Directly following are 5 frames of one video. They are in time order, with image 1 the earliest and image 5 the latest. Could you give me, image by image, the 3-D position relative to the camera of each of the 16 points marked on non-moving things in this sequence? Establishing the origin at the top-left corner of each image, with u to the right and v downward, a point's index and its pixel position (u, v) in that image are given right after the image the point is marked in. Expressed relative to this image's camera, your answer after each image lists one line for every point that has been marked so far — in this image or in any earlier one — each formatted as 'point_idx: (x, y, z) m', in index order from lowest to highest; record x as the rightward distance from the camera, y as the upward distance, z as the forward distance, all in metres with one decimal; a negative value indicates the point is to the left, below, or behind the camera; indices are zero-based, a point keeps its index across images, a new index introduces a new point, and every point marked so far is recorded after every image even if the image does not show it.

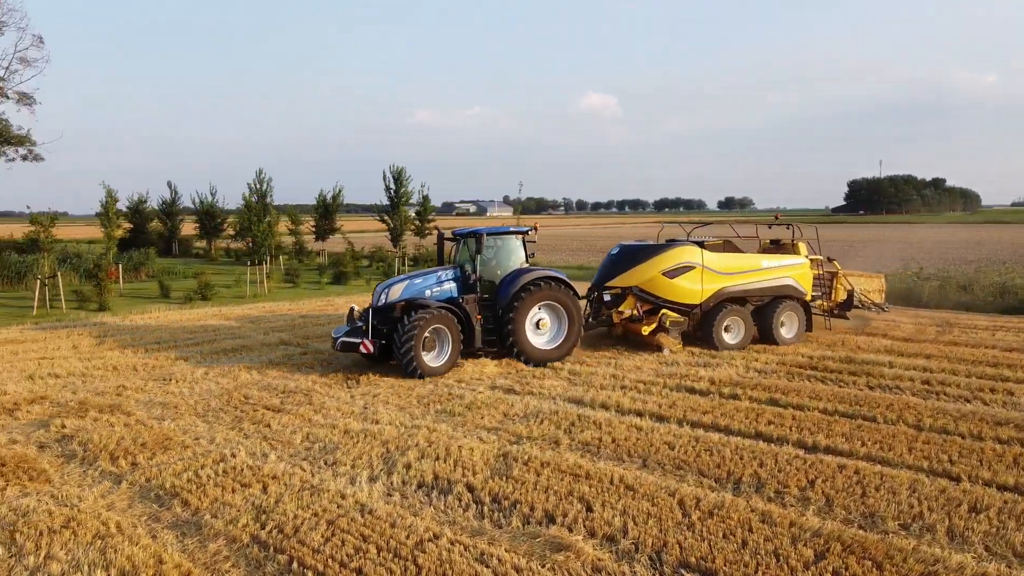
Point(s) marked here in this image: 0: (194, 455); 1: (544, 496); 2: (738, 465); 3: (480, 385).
0: (-2.2, -1.2, +5.8) m
1: (+0.2, -1.2, +4.8) m
2: (+1.5, -1.2, +5.4) m
3: (-0.3, -1.0, +8.1) m
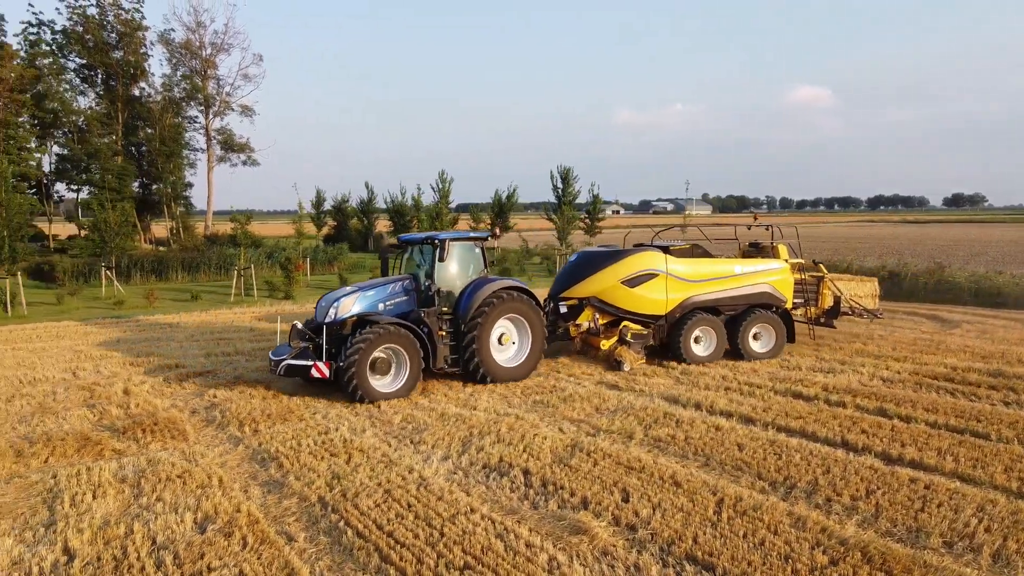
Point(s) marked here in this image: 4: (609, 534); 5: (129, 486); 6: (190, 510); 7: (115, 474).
0: (-1.7, -1.1, +6.5) m
1: (+0.5, -1.2, +5.0) m
2: (+1.9, -1.2, +5.2) m
3: (+0.8, -0.9, +8.3) m
4: (+0.5, -1.3, +4.3) m
5: (-2.4, -1.3, +5.2) m
6: (-1.9, -1.3, +4.7) m
7: (-2.6, -1.2, +5.4) m
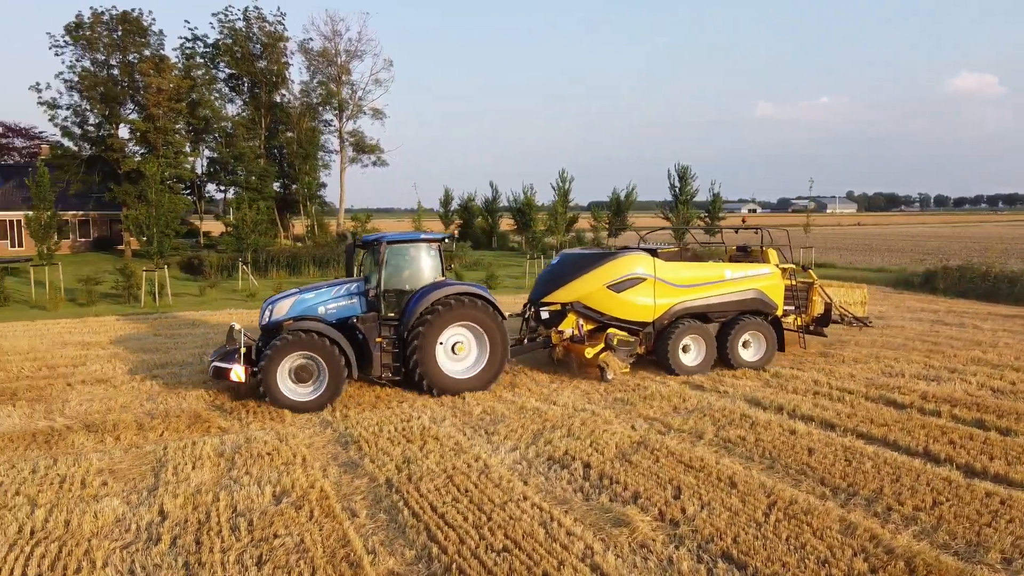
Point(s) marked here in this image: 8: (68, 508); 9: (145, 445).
0: (-1.0, -1.1, +6.9) m
1: (+0.8, -1.2, +5.1) m
2: (+2.2, -1.2, +5.1) m
3: (+1.7, -0.9, +8.3) m
4: (+0.7, -1.3, +4.4) m
5: (-2.0, -1.2, +5.7) m
6: (-1.5, -1.3, +5.2) m
7: (-2.2, -1.2, +6.0) m
8: (-2.6, -1.3, +4.8) m
9: (-2.8, -1.2, +6.2) m
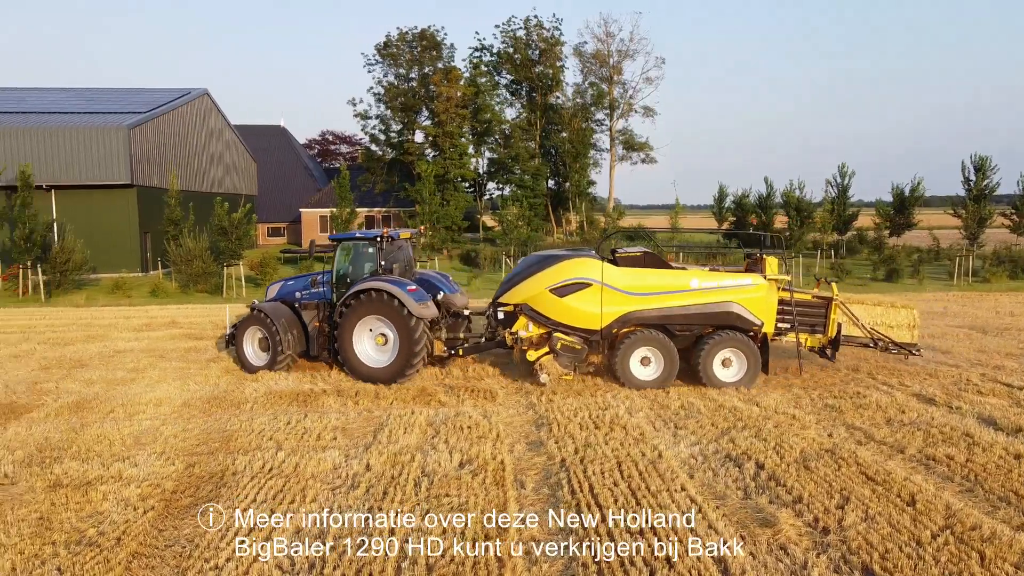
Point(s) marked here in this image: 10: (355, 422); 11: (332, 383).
0: (+0.7, -1.0, +7.3) m
1: (+1.8, -1.2, +5.0) m
2: (+3.2, -1.2, +4.5) m
3: (+3.7, -1.0, +7.7) m
4: (+1.5, -1.3, +4.3) m
5: (-0.6, -1.1, +6.5) m
6: (-0.4, -1.2, +5.8) m
7: (-0.7, -1.1, +6.8) m
8: (-1.5, -1.2, +5.9) m
9: (-1.2, -1.1, +7.2) m
10: (-1.3, -1.1, +6.8) m
11: (-1.8, -1.0, +8.3) m
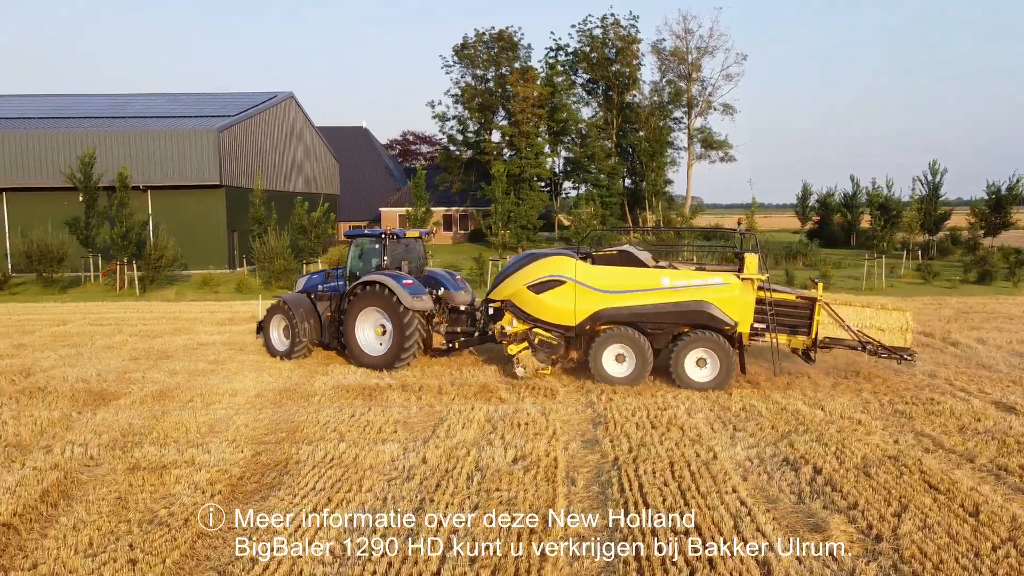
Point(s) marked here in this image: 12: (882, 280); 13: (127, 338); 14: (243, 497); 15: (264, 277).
0: (+1.2, -1.0, +7.3) m
1: (+2.1, -1.2, +4.8) m
2: (+3.4, -1.3, +4.2) m
3: (+4.3, -1.0, +7.3) m
4: (+1.7, -1.3, +4.2) m
5: (-0.2, -1.1, +6.6) m
6: (0.0, -1.2, +5.9) m
7: (-0.2, -1.1, +6.9) m
8: (-1.1, -1.2, +6.1) m
9: (-0.7, -1.1, +7.3) m
10: (-0.8, -1.1, +7.0) m
11: (-1.2, -0.9, +8.5) m
12: (+8.6, +0.2, +18.8) m
13: (-5.7, -0.8, +12.0) m
14: (-1.7, -1.3, +5.1) m
15: (-5.7, +0.3, +18.7) m
